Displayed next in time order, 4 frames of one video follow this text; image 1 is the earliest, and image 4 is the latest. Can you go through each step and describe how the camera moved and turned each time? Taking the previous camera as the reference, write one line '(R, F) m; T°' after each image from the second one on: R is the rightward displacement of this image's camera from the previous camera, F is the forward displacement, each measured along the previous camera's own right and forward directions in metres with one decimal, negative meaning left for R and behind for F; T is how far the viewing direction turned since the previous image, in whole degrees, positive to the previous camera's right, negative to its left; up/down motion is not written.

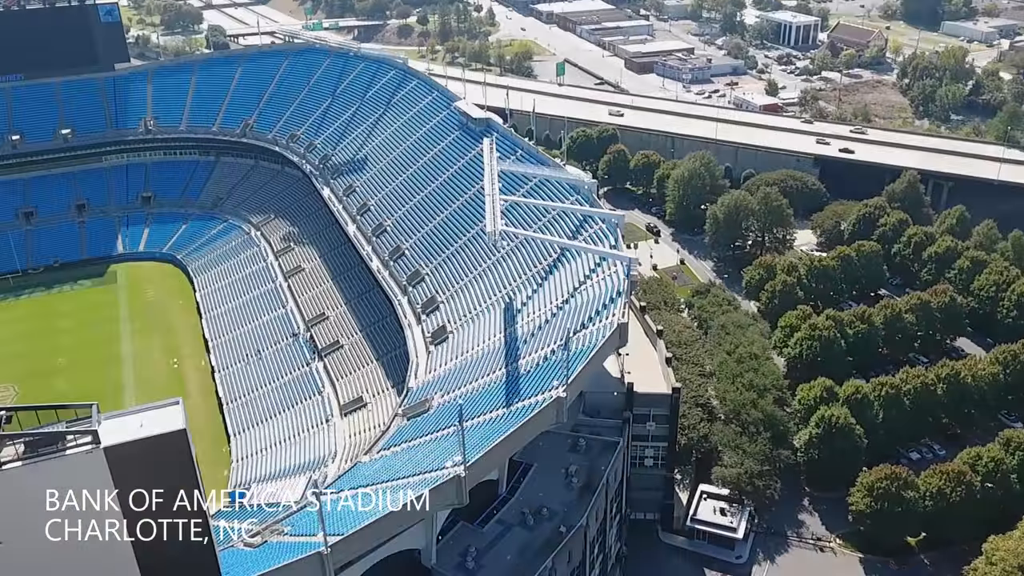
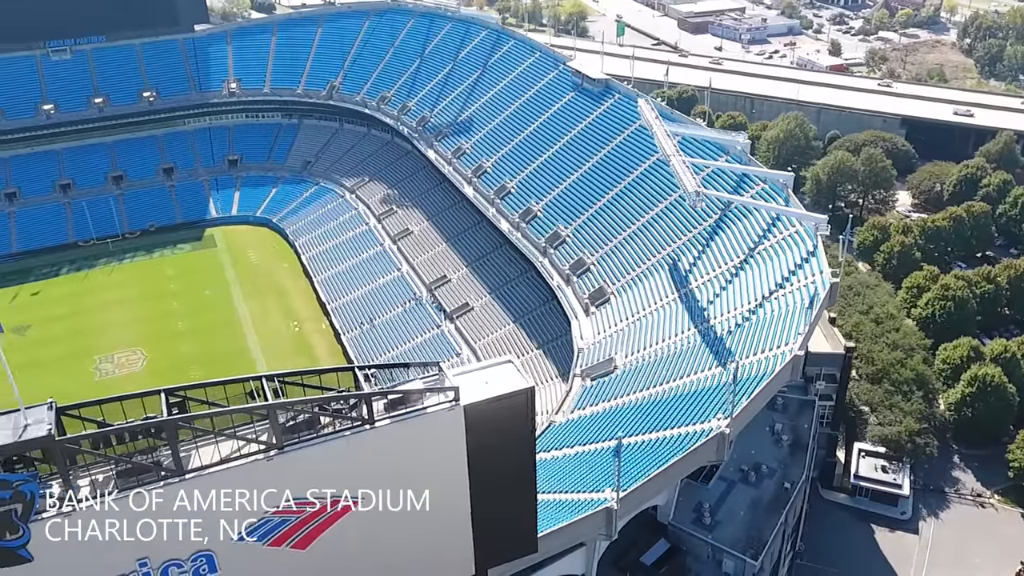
(-5.8, -0.1) m; 0°
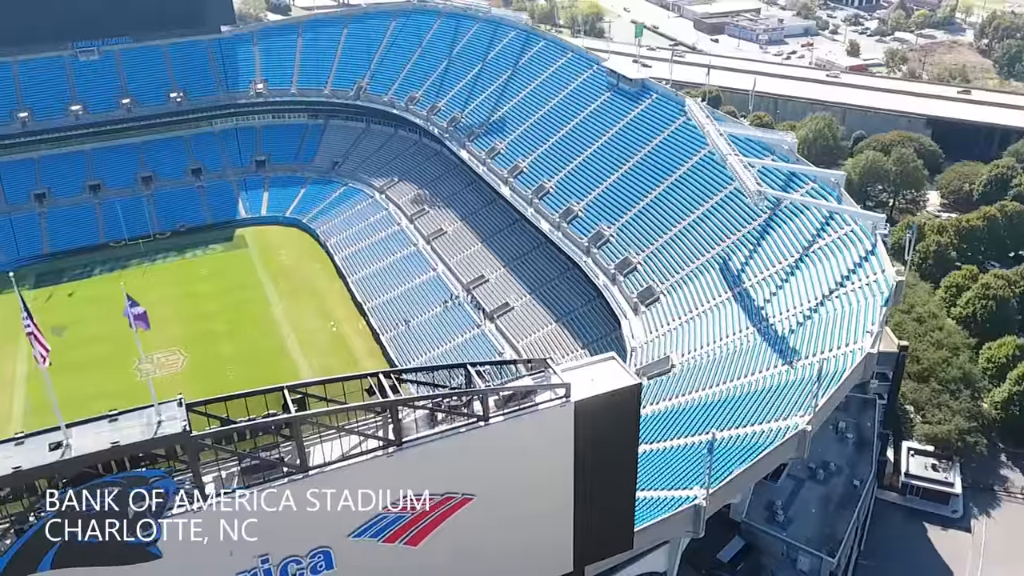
(-1.8, 0.0) m; 0°
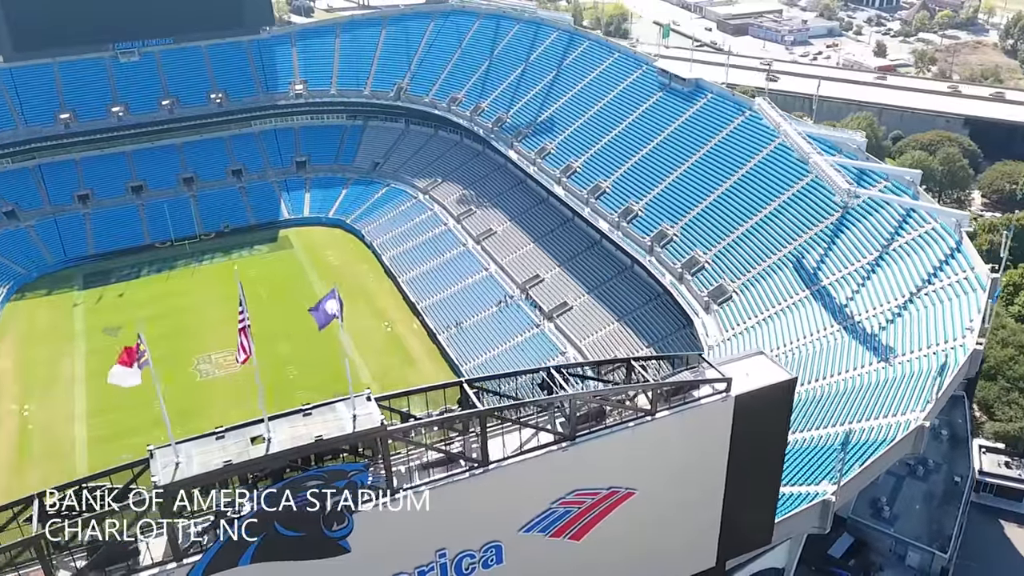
(-2.7, -0.1) m; 0°
